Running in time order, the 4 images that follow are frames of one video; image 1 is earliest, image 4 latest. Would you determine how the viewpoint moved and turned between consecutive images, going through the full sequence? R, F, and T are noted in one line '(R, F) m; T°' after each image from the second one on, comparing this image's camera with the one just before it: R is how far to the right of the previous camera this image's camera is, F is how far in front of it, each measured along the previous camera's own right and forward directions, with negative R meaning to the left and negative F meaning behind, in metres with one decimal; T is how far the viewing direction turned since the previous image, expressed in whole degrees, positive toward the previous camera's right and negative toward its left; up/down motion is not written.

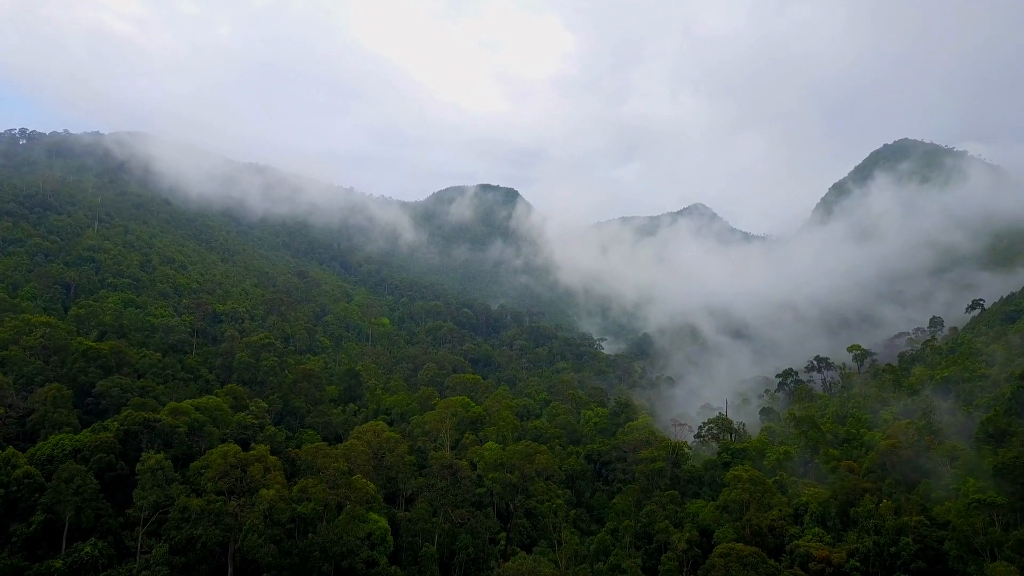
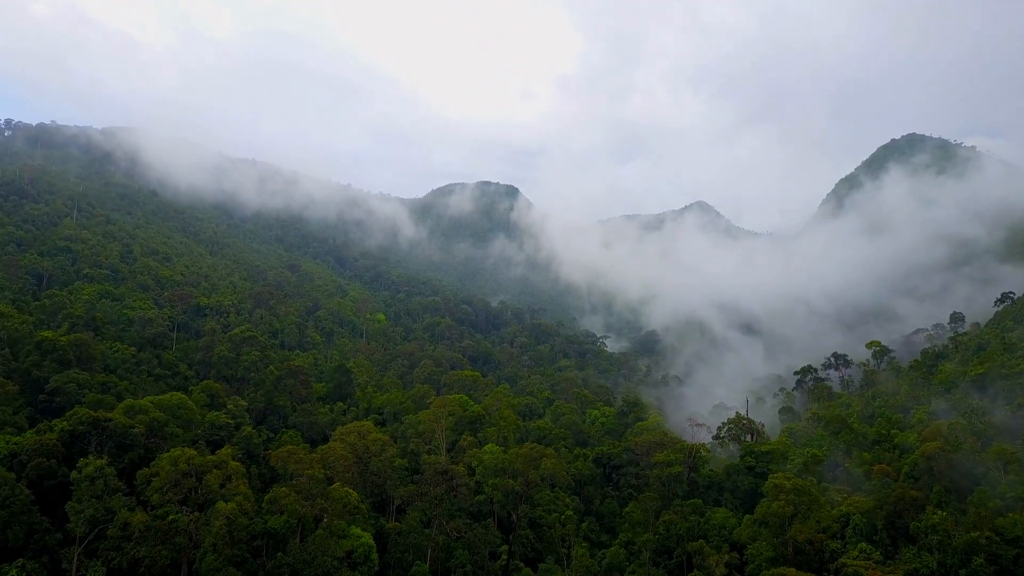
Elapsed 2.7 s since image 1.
(-0.2, +3.2) m; 0°
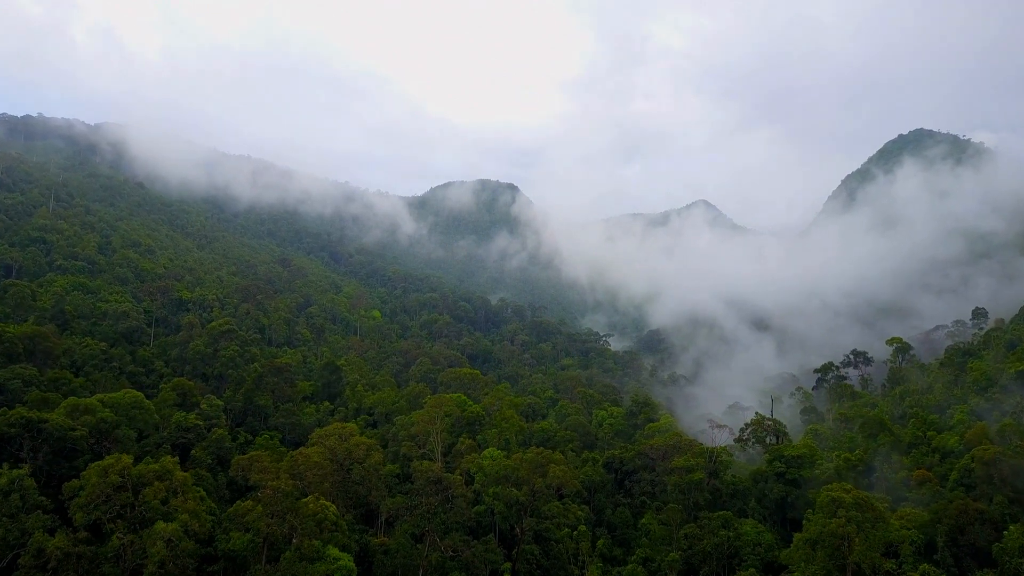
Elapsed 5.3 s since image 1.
(-0.2, +3.1) m; 0°
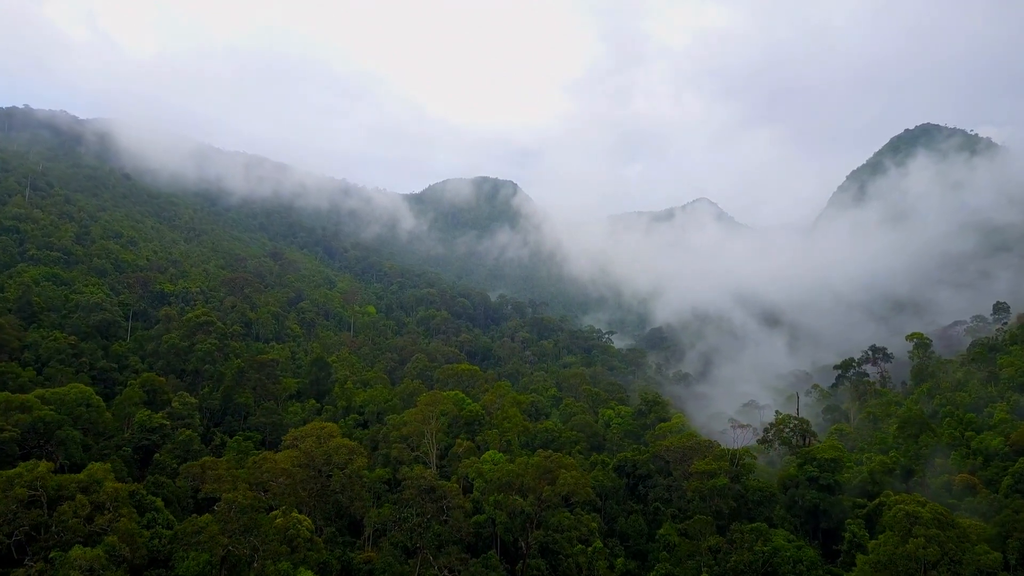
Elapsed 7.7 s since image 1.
(-0.2, +2.8) m; 0°
